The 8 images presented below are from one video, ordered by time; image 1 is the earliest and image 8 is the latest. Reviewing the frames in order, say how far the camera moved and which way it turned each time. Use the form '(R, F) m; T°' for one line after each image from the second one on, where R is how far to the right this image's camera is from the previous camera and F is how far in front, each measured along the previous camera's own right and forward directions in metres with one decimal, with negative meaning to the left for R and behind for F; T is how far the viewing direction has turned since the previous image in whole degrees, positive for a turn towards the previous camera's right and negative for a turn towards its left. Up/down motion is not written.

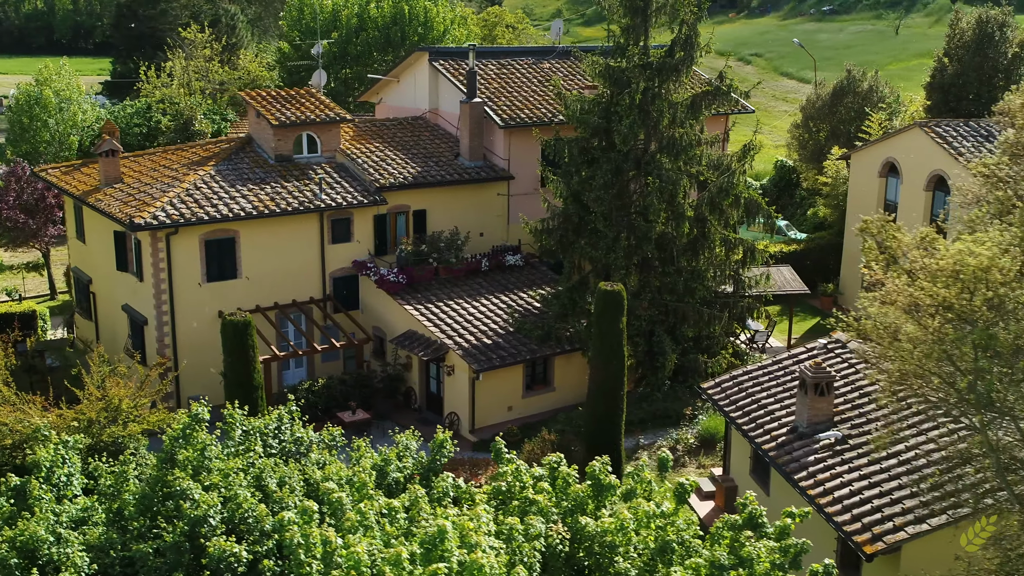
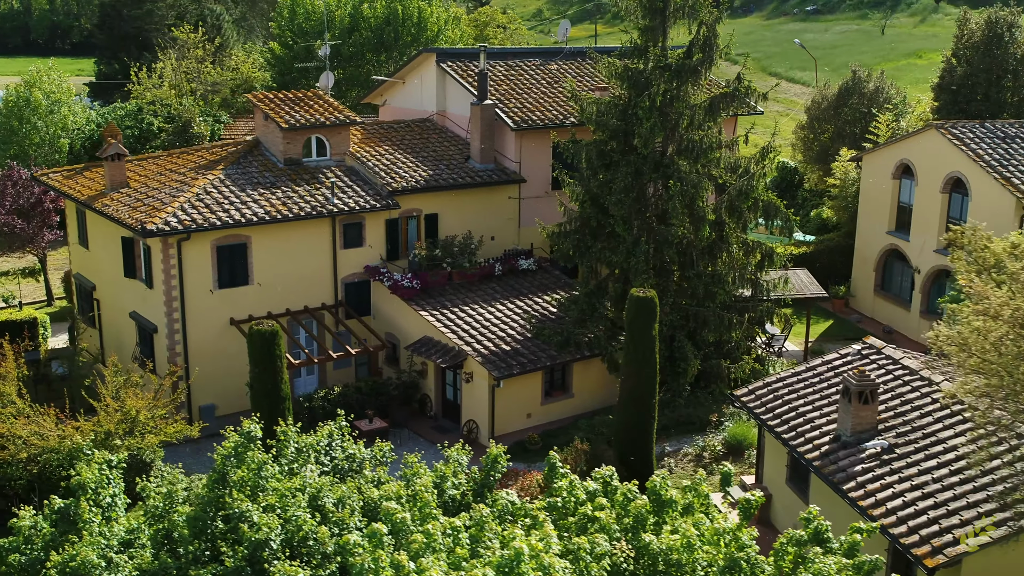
(-0.9, +0.4) m; +1°
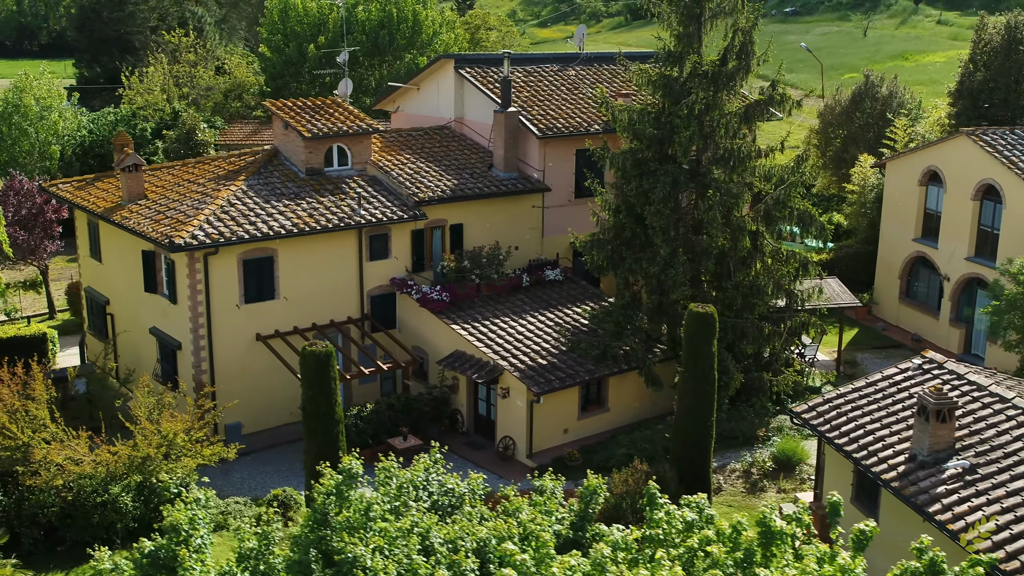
(-1.5, +0.6) m; +2°
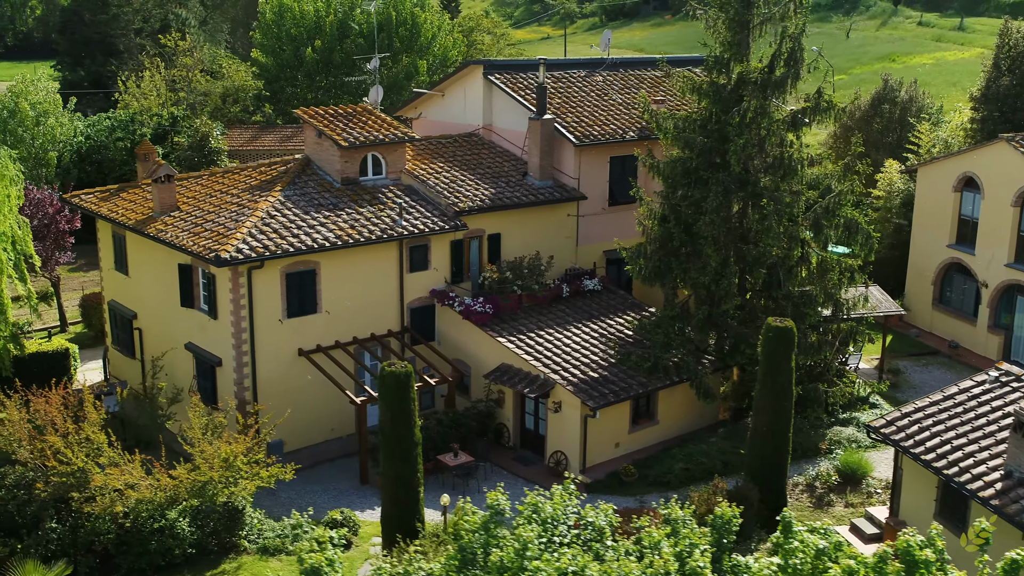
(-1.8, +0.5) m; +2°
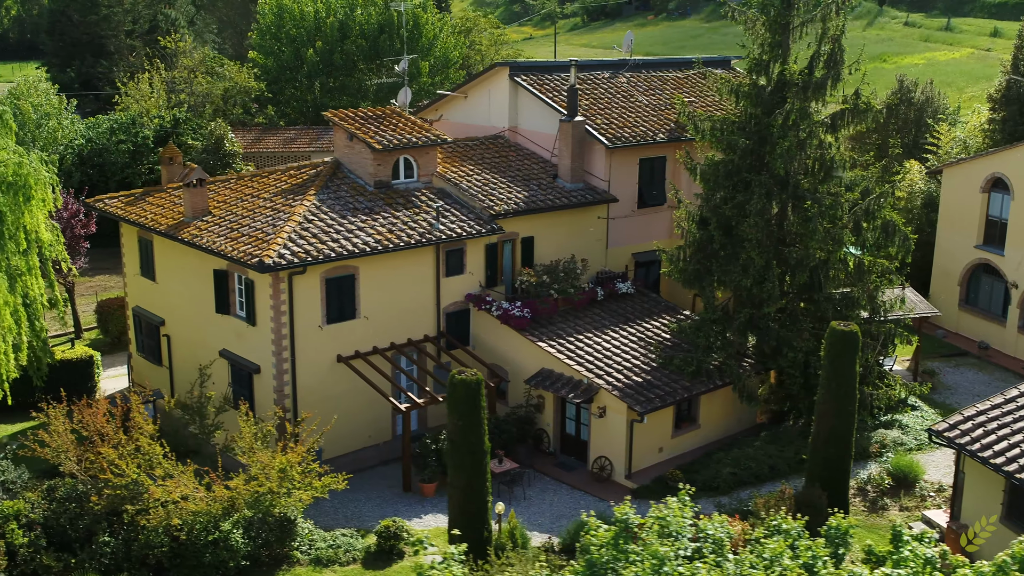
(-1.5, +0.3) m; +1°
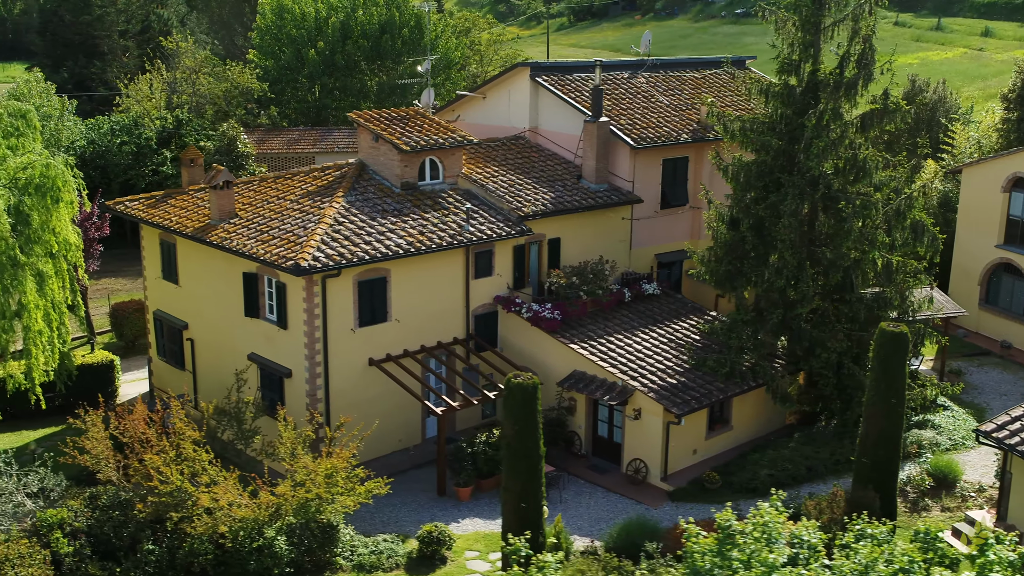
(-1.1, +0.2) m; +1°
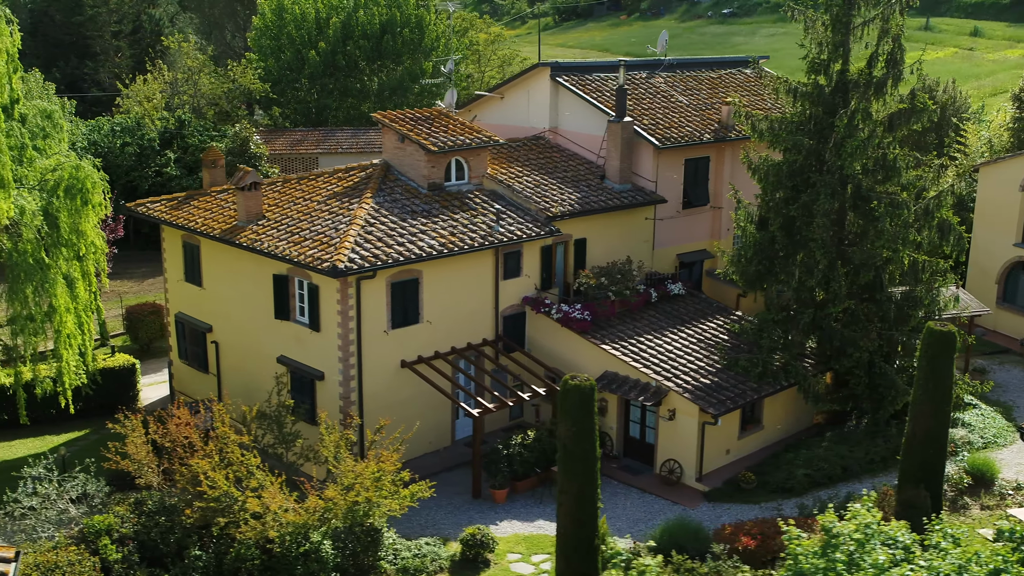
(-1.1, +0.1) m; +1°
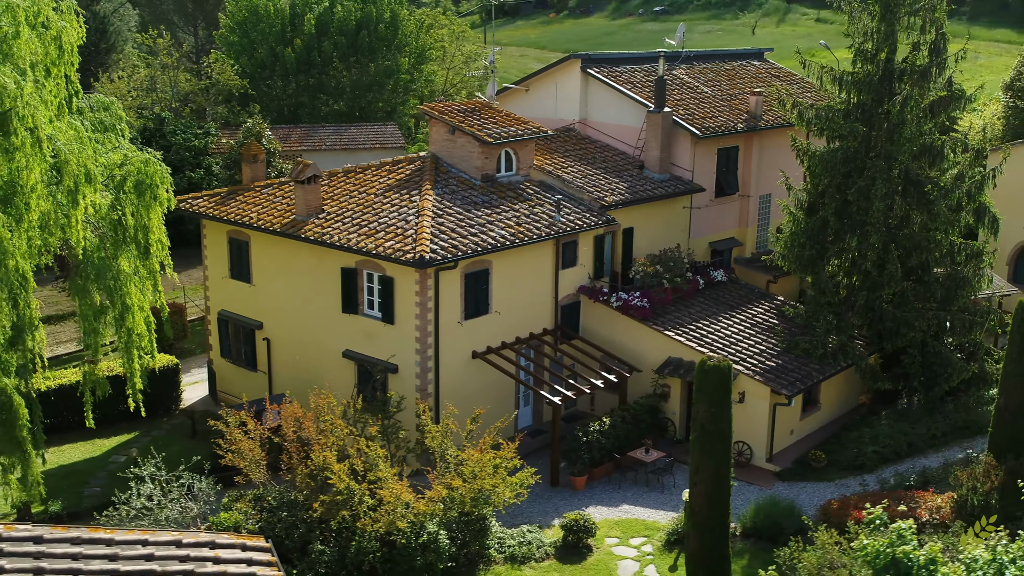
(-3.4, 0.0) m; +5°
